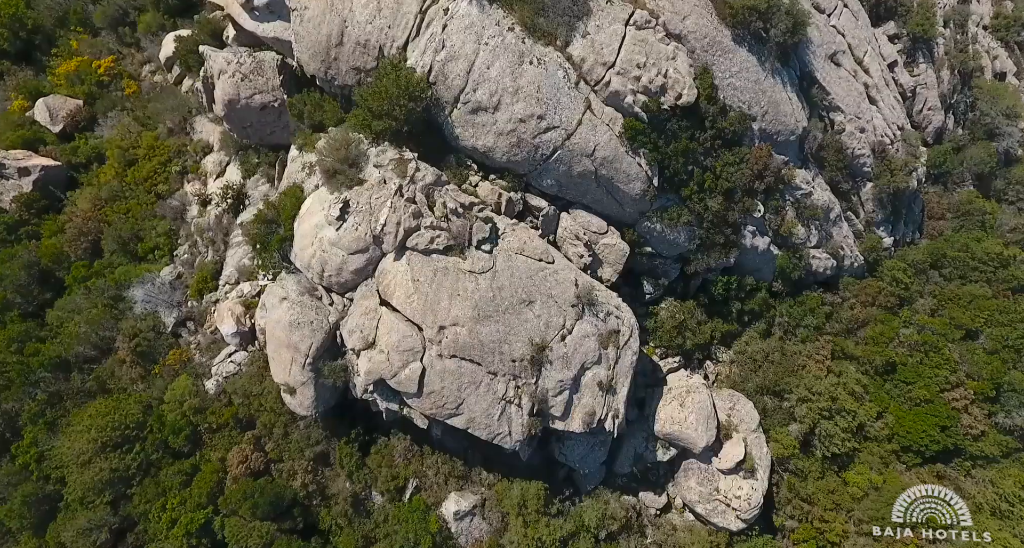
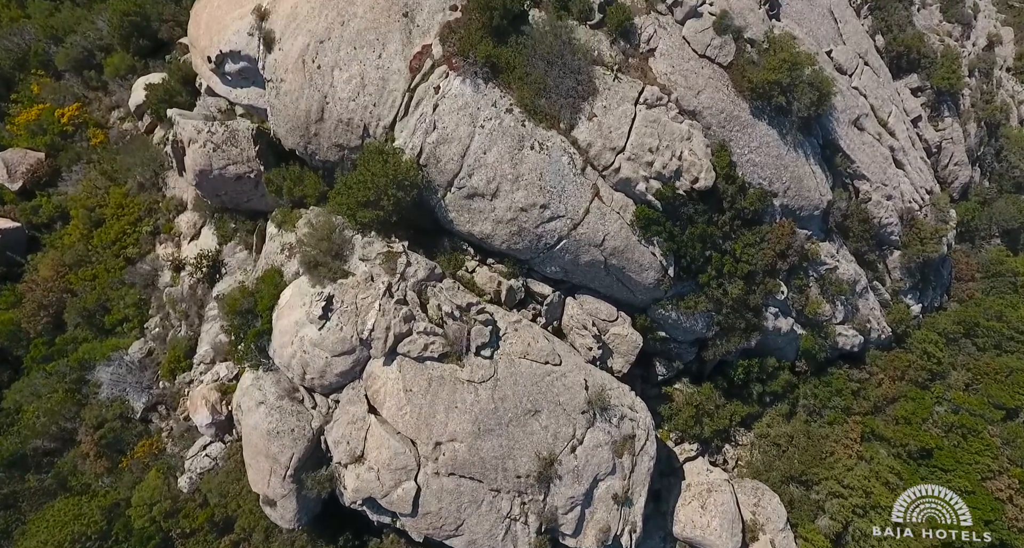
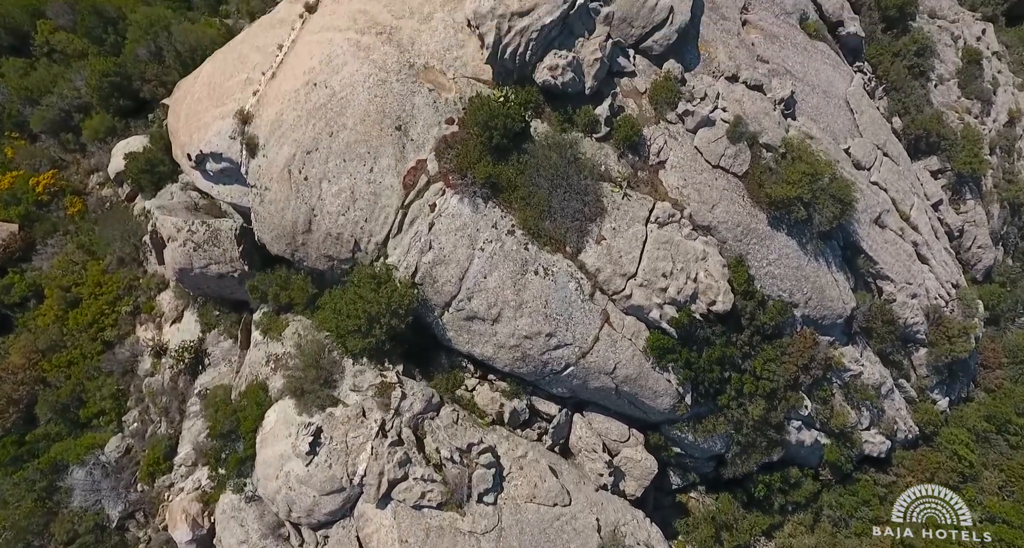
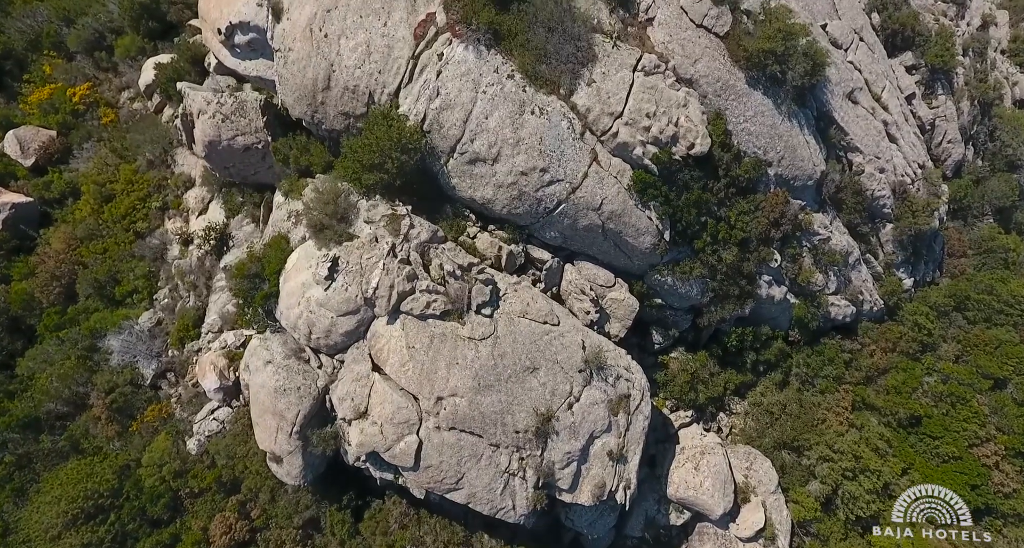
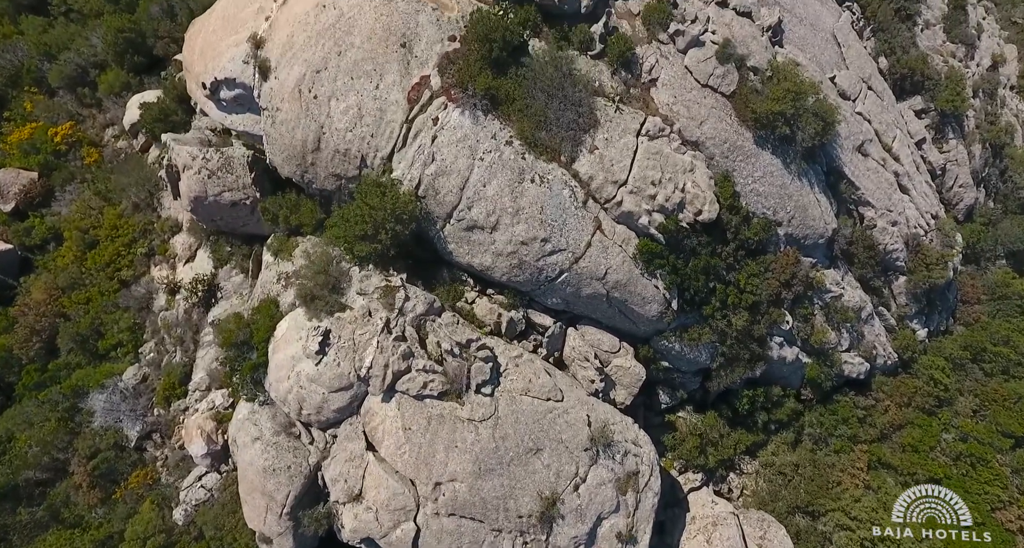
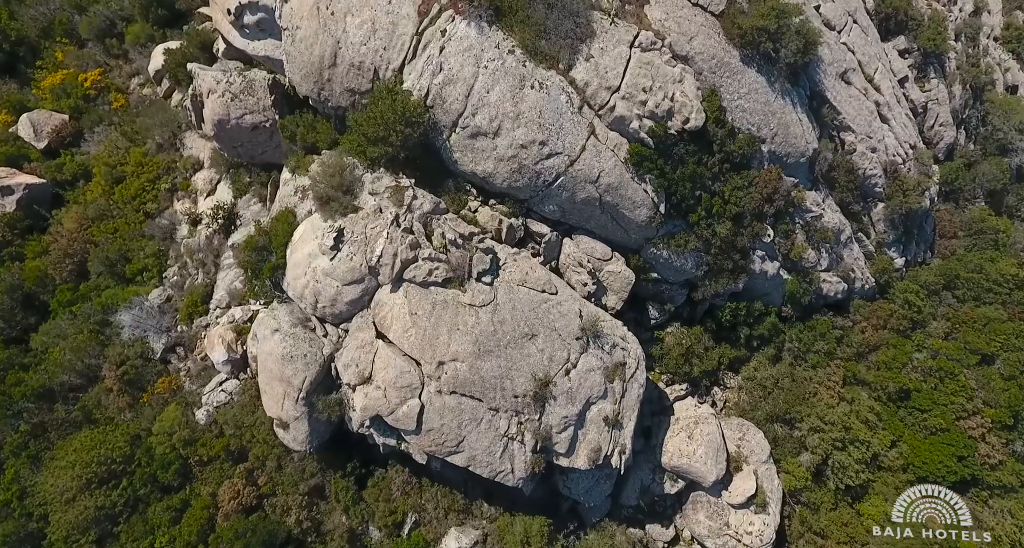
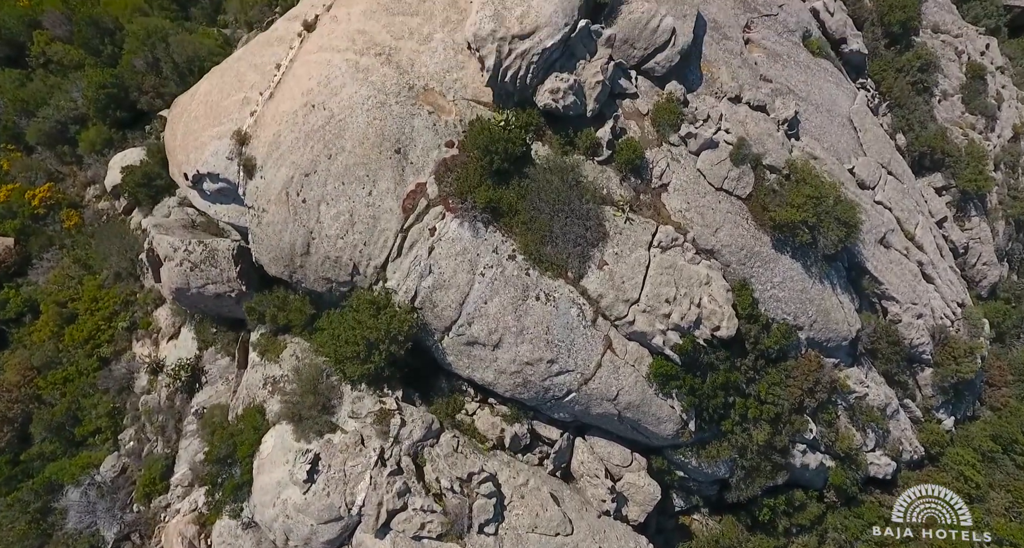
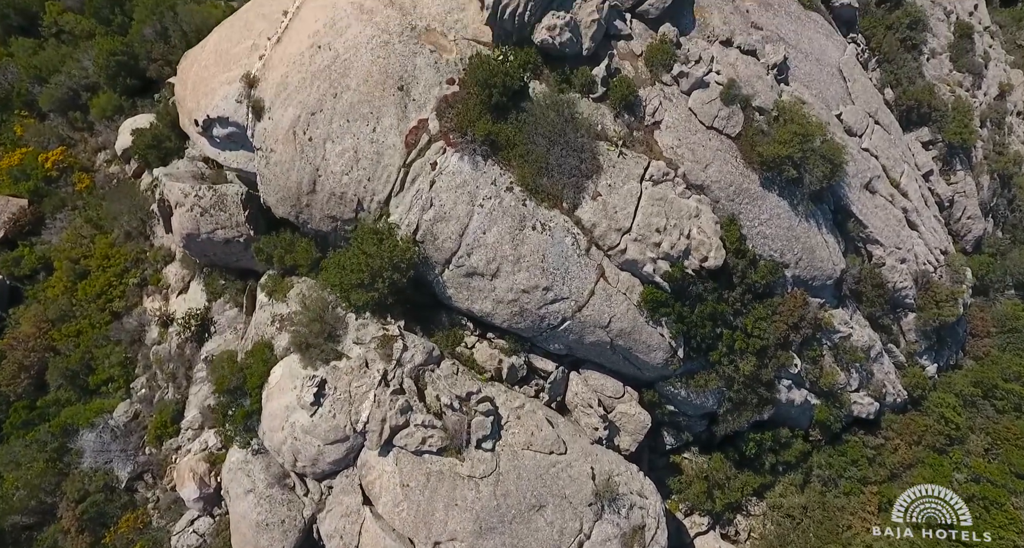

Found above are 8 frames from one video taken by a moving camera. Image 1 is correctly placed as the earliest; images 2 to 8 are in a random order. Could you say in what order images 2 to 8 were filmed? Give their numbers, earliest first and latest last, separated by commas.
6, 4, 2, 5, 8, 3, 7
